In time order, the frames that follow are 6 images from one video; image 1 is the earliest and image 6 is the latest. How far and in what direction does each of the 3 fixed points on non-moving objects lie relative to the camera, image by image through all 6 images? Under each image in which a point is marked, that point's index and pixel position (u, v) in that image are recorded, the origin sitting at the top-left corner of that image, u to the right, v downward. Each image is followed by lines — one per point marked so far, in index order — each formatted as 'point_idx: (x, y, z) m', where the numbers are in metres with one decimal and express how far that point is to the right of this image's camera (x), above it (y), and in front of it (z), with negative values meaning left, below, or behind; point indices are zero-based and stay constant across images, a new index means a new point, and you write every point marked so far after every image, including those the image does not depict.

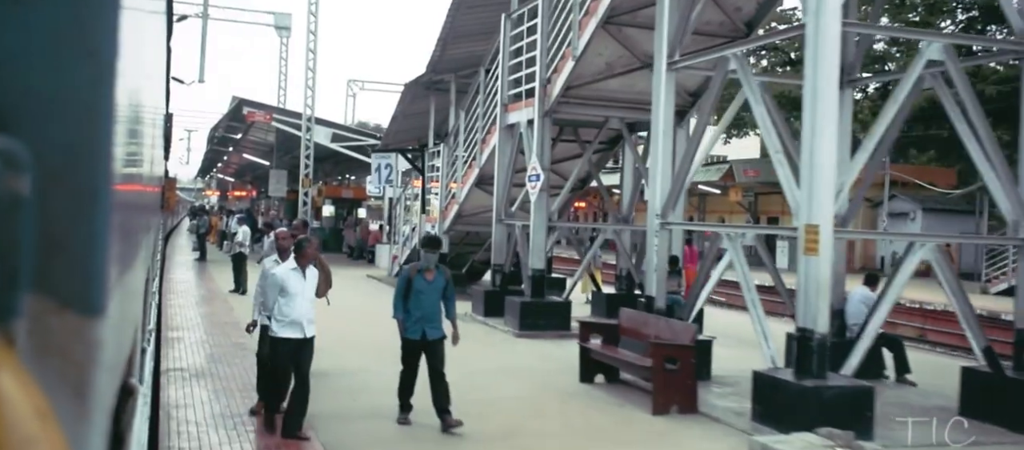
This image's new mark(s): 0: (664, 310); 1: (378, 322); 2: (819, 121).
0: (+1.6, -0.9, +10.3) m
1: (-2.2, -1.6, +15.4) m
2: (+2.5, +0.8, +7.8) m
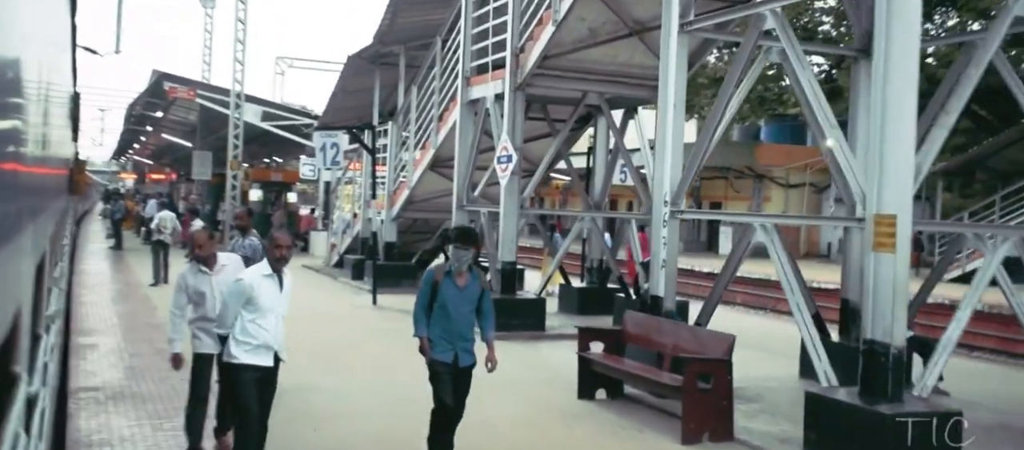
0: (+1.5, -0.8, +8.8) m
1: (-2.7, -1.4, +13.7) m
2: (+2.5, +0.9, +6.4) m
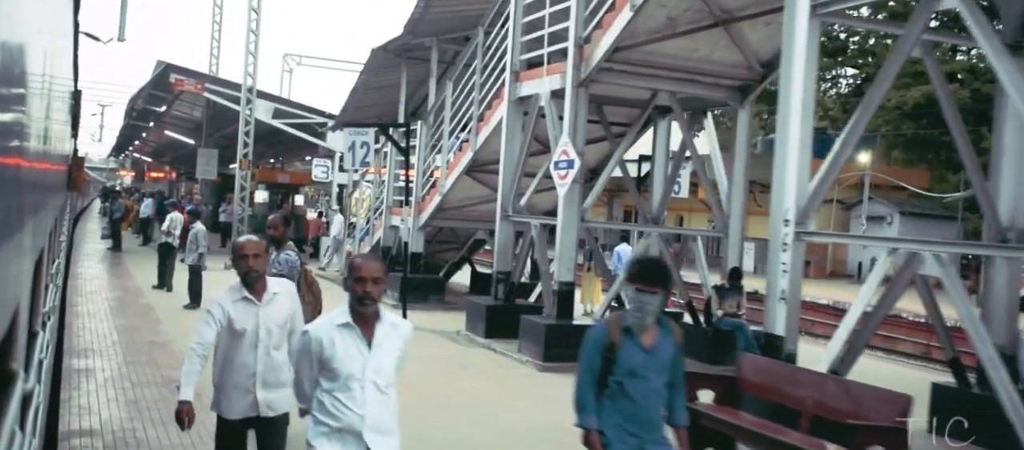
0: (+2.2, -1.0, +7.3) m
1: (-2.1, -1.5, +12.1) m
2: (+3.3, +0.7, +4.9) m
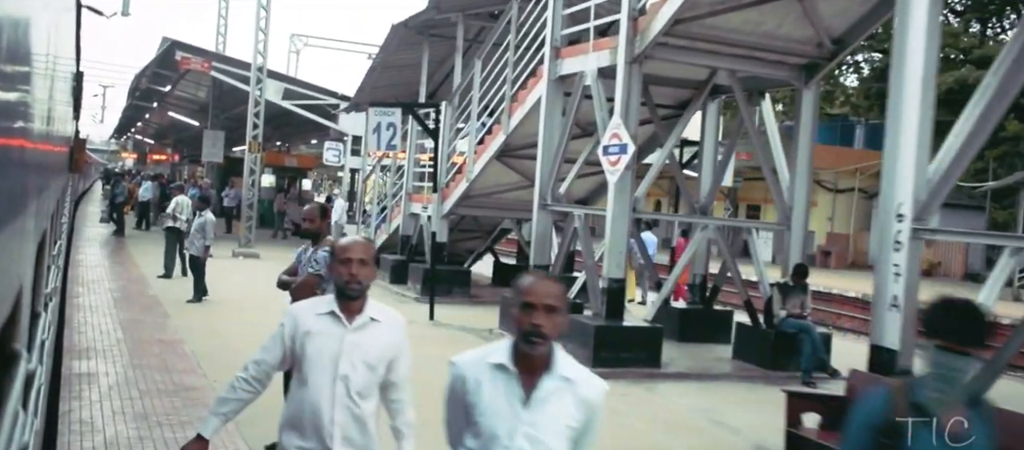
0: (+2.6, -1.0, +6.3) m
1: (-1.6, -1.3, +11.1) m
2: (+3.7, +0.7, +3.9) m
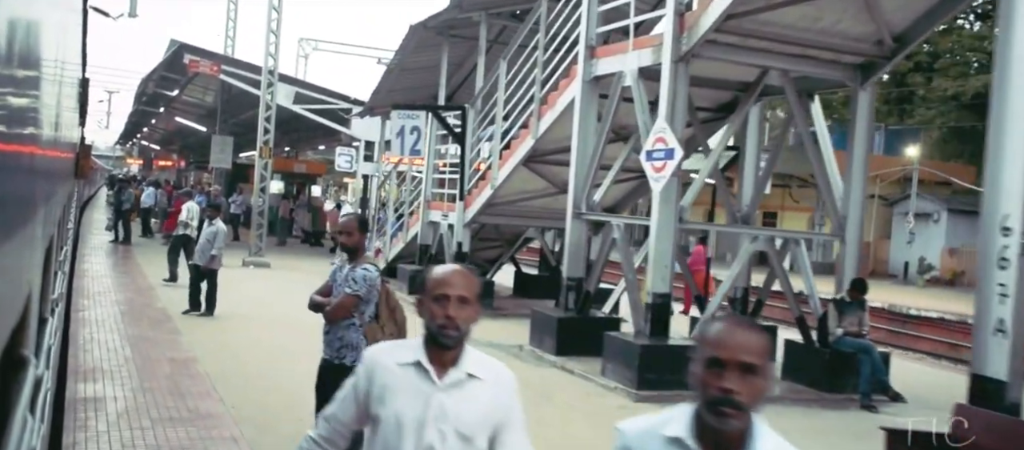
0: (+3.0, -1.0, +5.6) m
1: (-1.2, -1.5, +10.4) m
2: (+4.1, +0.6, +3.2) m
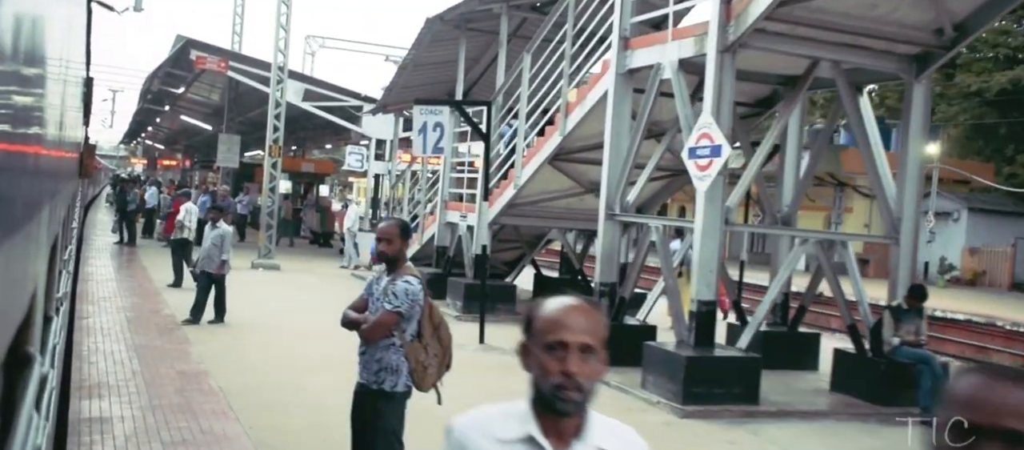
0: (+3.2, -1.1, +4.9) m
1: (-0.9, -1.5, +9.8) m
2: (+4.3, +0.6, +2.5) m
